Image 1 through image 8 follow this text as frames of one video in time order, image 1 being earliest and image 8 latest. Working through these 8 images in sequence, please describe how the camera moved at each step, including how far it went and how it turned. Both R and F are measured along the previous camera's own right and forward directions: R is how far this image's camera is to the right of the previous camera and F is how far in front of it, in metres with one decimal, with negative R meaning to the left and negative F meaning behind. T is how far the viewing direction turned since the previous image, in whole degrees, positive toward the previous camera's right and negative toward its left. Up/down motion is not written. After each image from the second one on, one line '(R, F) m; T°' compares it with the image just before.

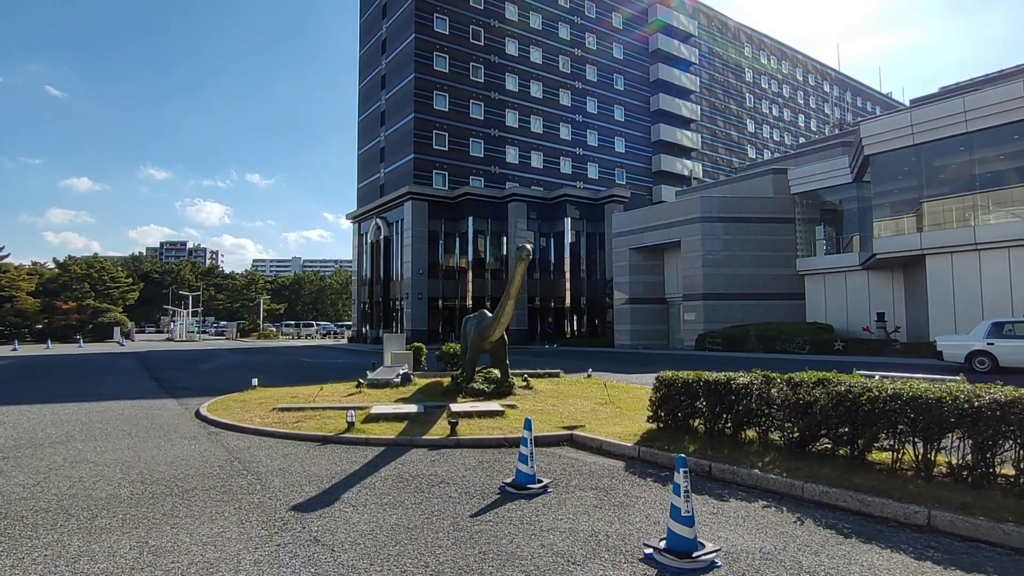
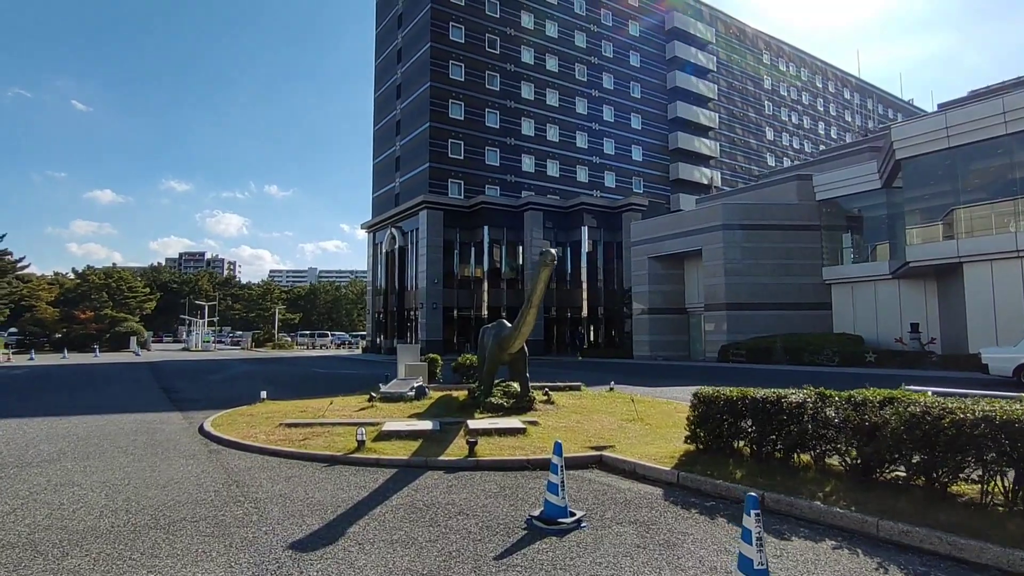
(-0.1, +0.6) m; -1°
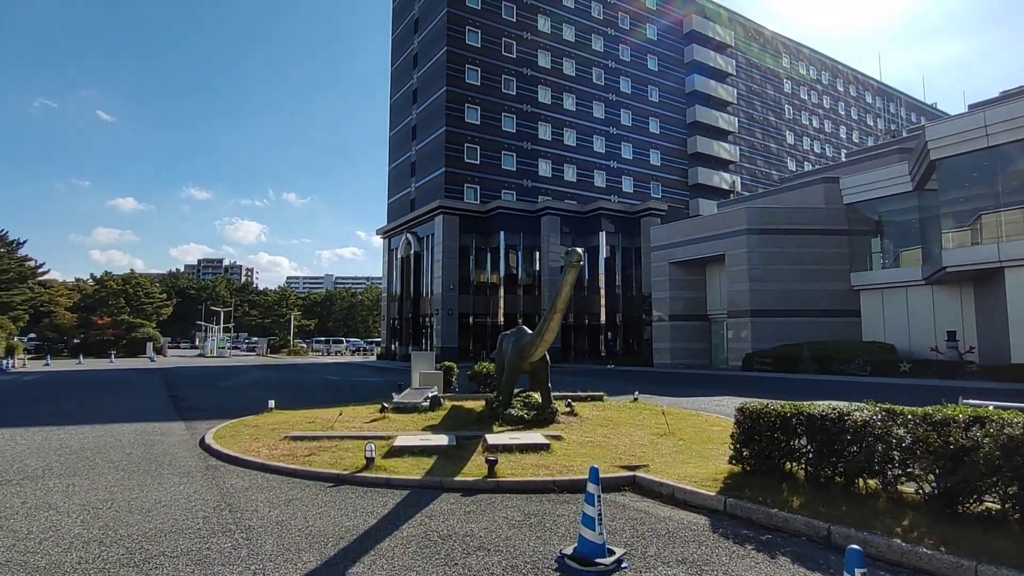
(-0.1, +0.6) m; -1°
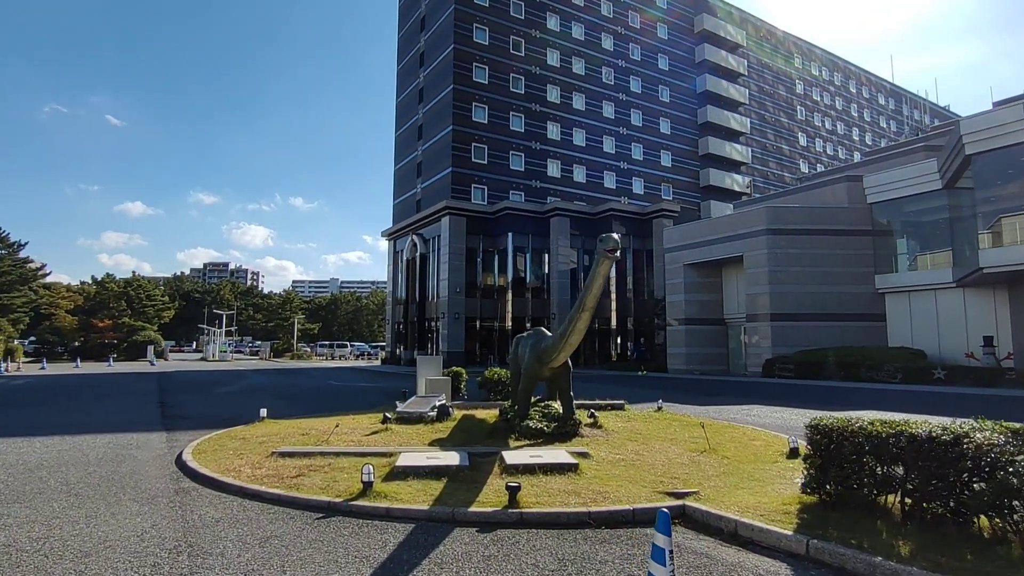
(-0.2, +1.0) m; 0°
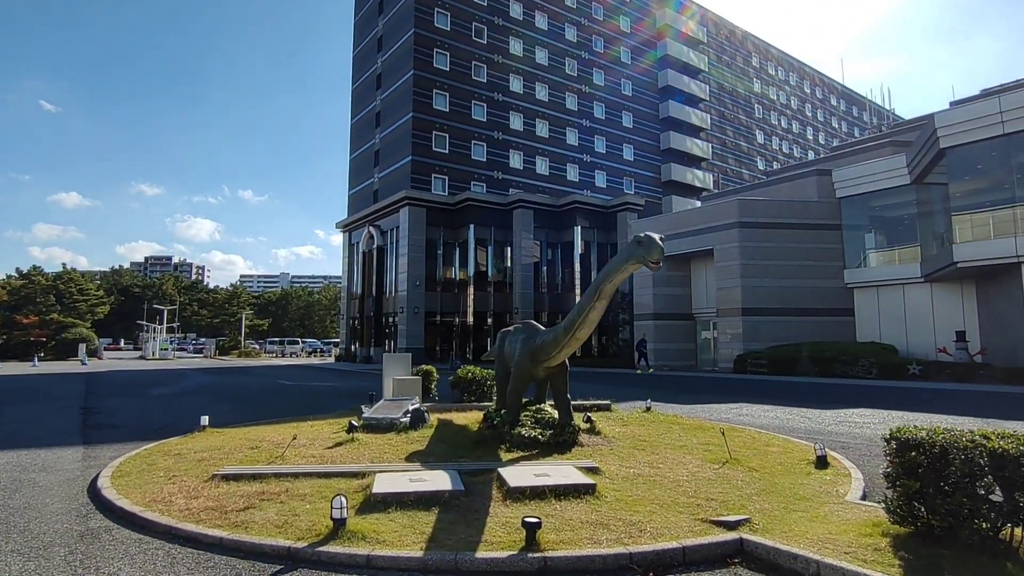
(-0.4, +1.1) m; +4°
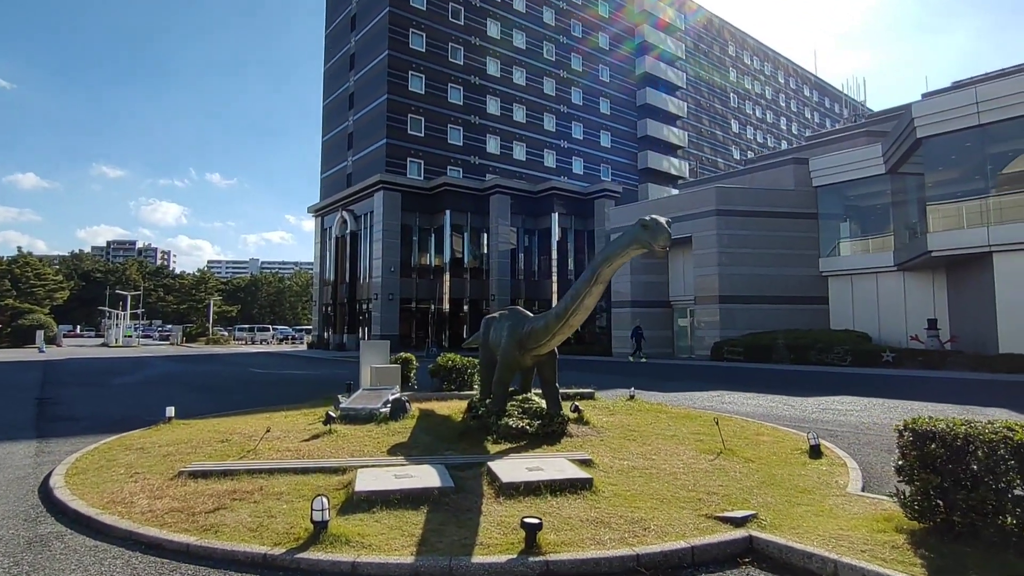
(-0.2, +0.3) m; +3°
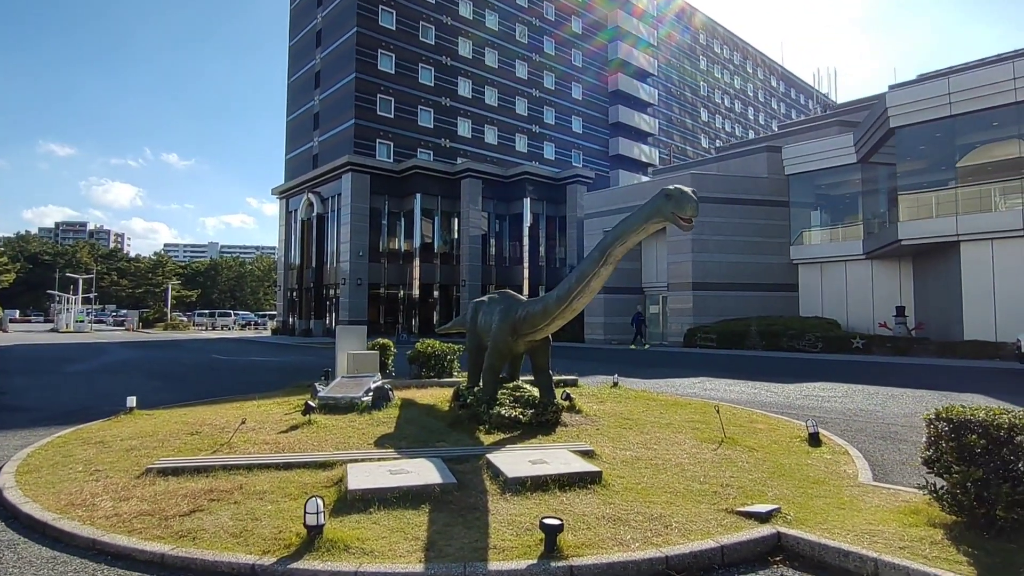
(-0.3, +0.4) m; +3°
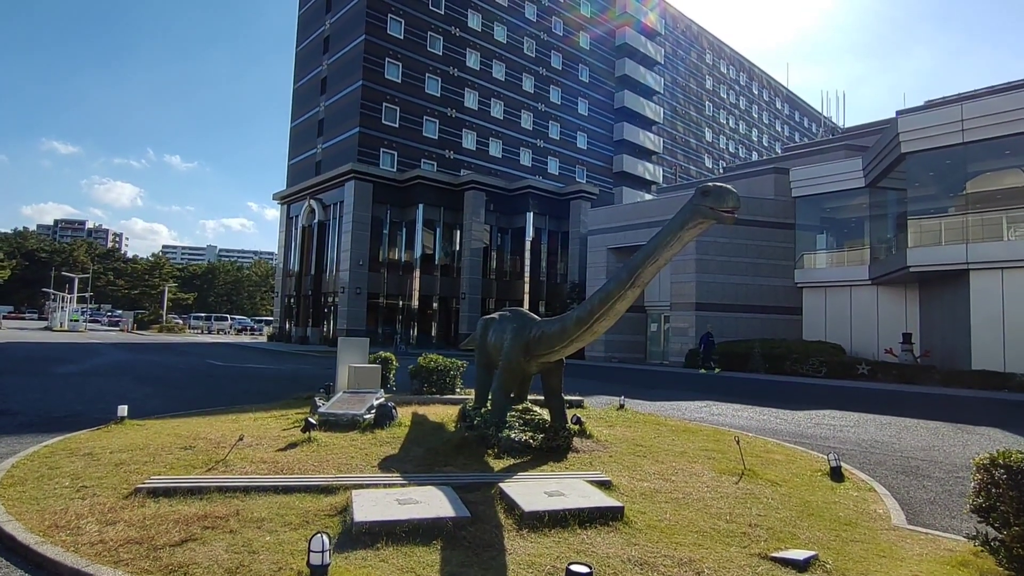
(-0.2, +0.3) m; 0°
